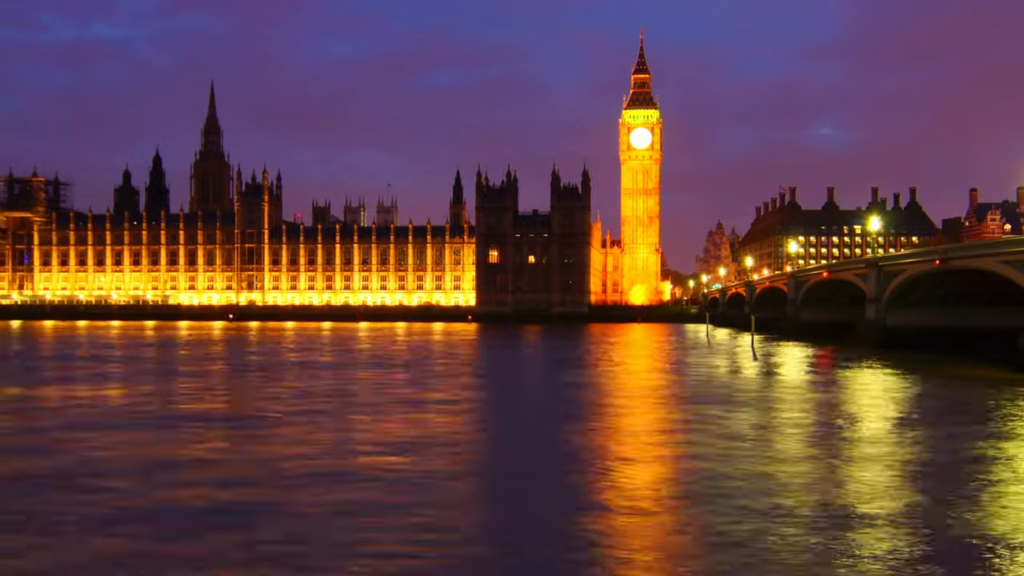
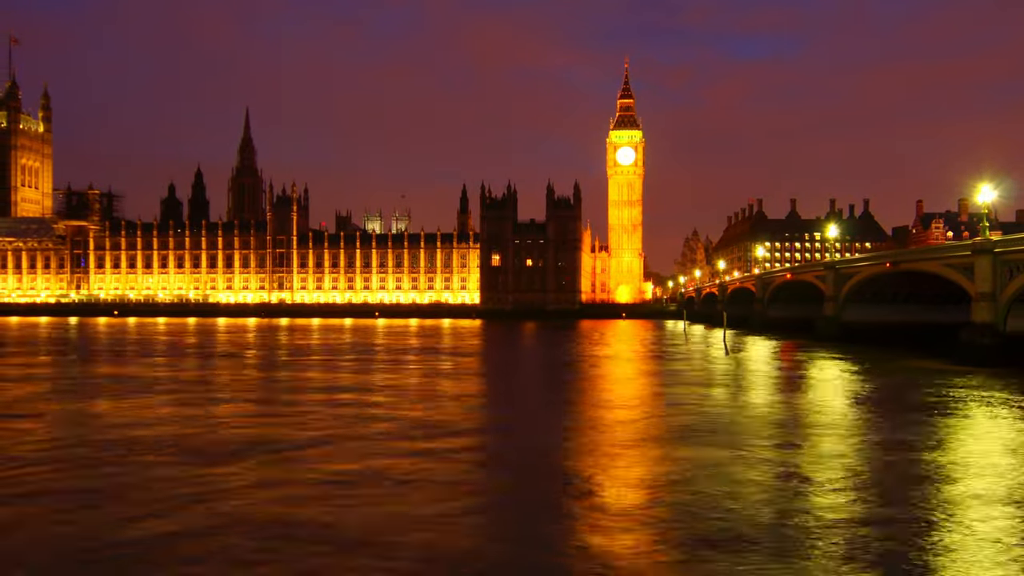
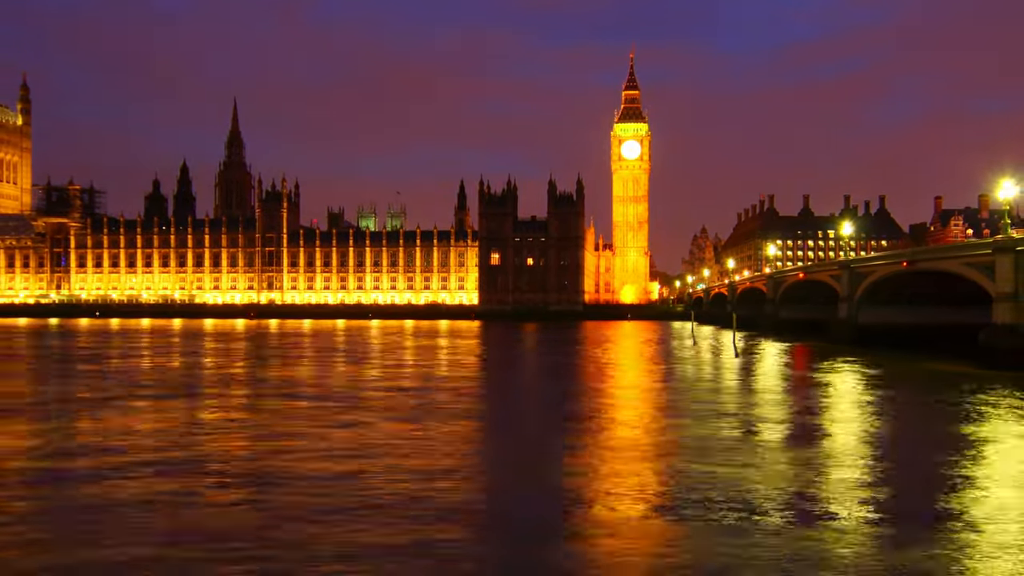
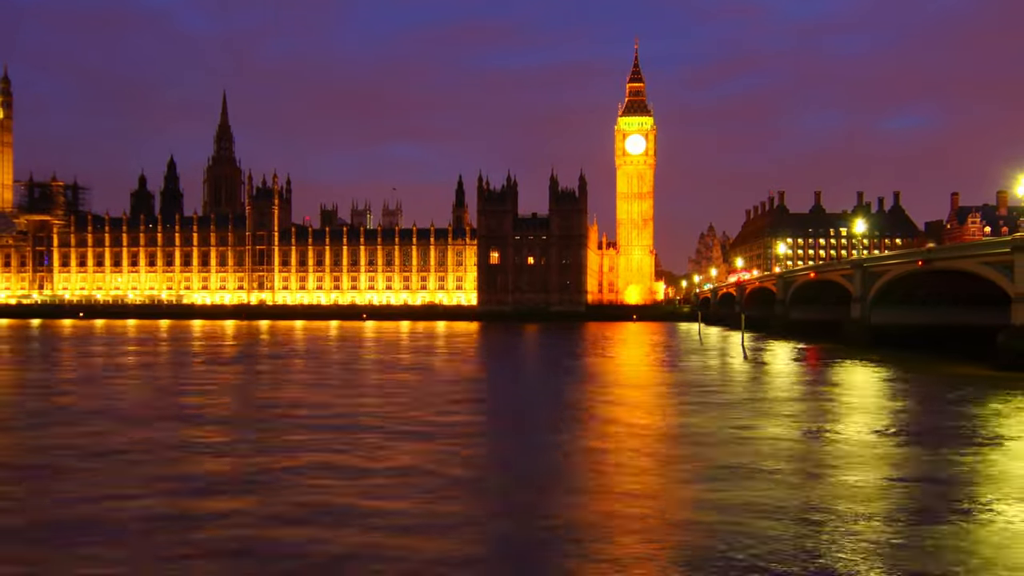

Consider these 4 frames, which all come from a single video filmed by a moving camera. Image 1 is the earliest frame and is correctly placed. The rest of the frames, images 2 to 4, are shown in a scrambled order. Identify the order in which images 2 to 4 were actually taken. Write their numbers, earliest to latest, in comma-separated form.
4, 3, 2
